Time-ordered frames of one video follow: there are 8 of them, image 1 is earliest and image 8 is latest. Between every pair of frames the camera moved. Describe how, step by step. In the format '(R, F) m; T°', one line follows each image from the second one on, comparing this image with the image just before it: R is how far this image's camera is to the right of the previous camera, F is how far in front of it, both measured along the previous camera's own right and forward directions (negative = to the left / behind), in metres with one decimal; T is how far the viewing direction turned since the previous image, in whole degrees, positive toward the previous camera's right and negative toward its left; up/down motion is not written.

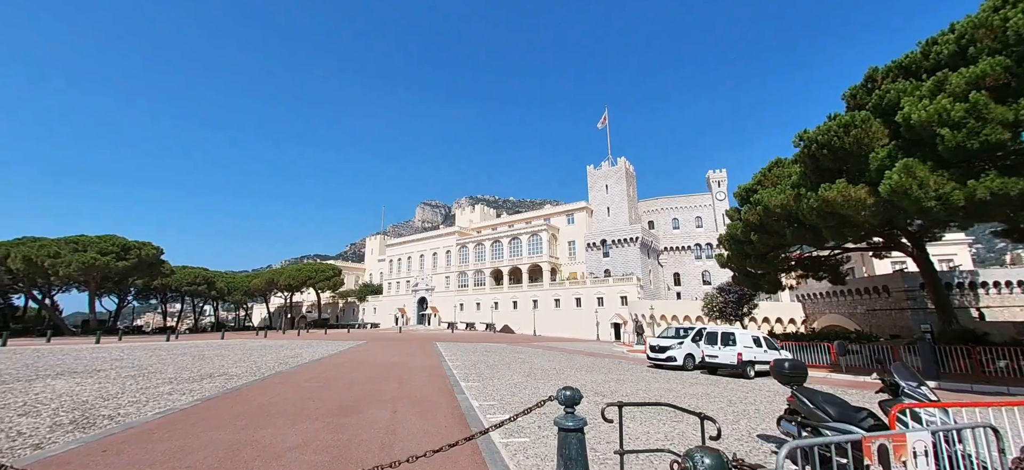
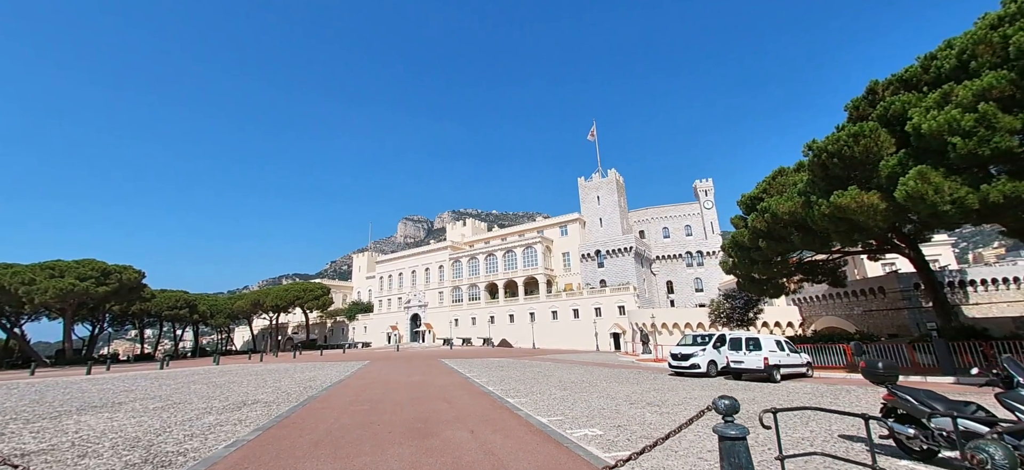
(-1.6, 0.0) m; +3°
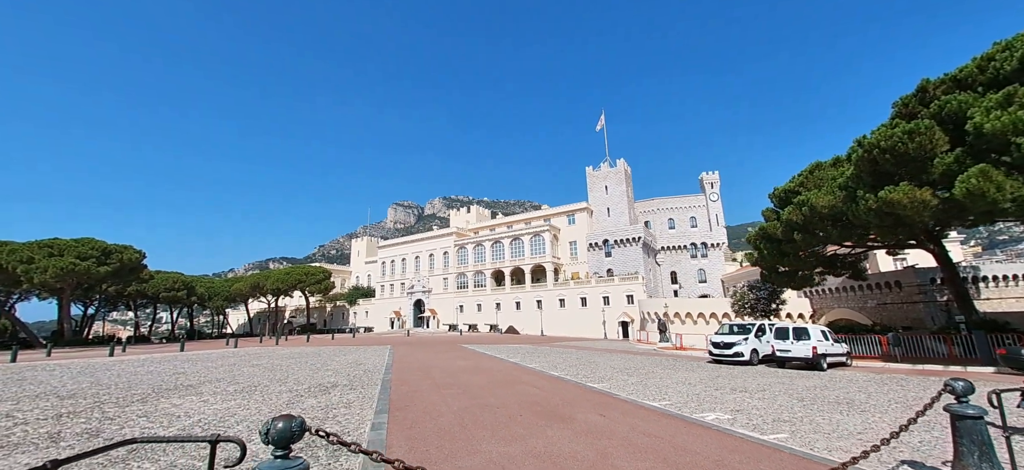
(-2.6, +0.1) m; +2°
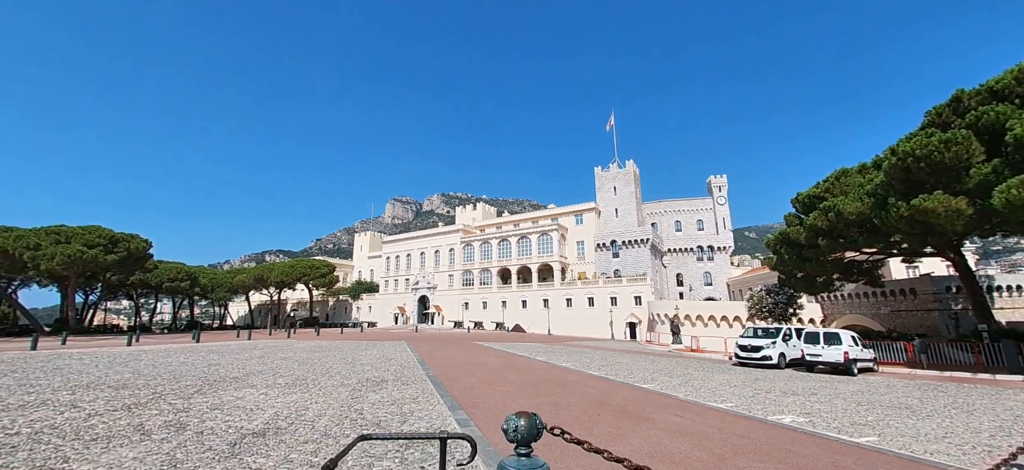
(-1.5, +0.1) m; +1°
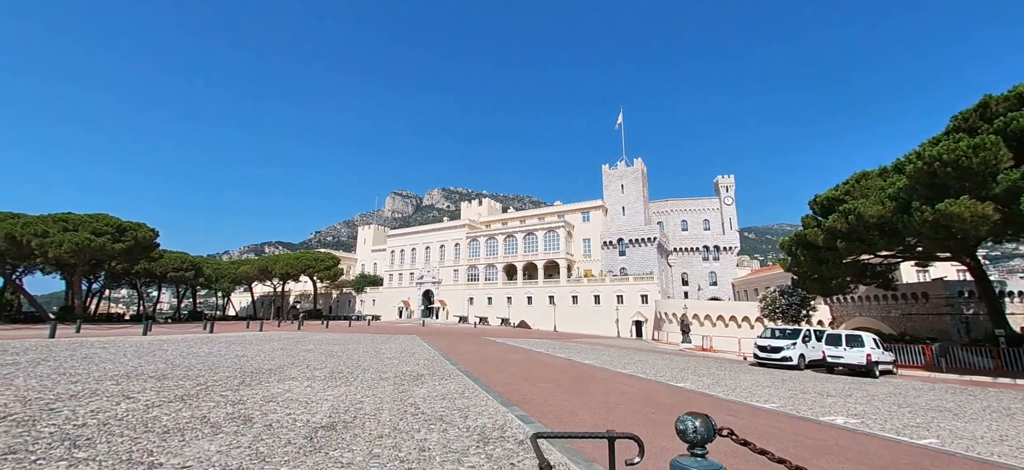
(-1.1, 0.0) m; 0°
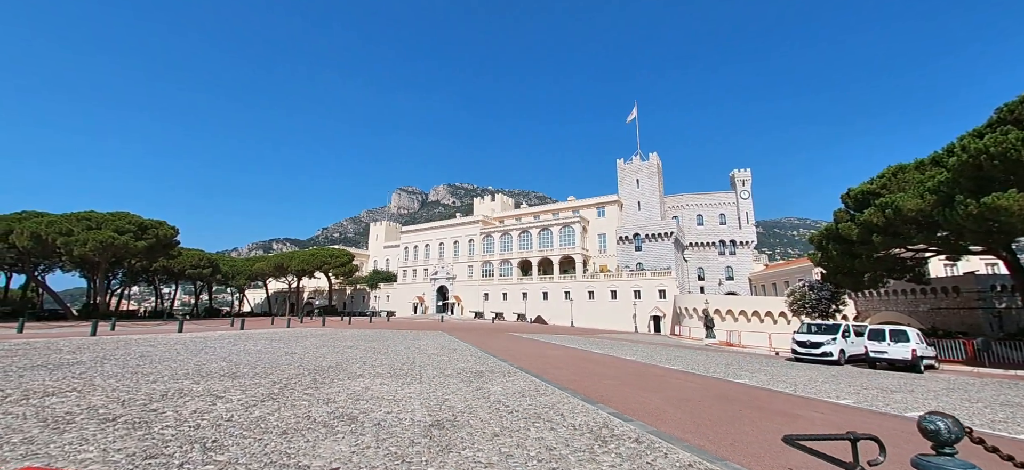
(-1.4, 0.0) m; 0°
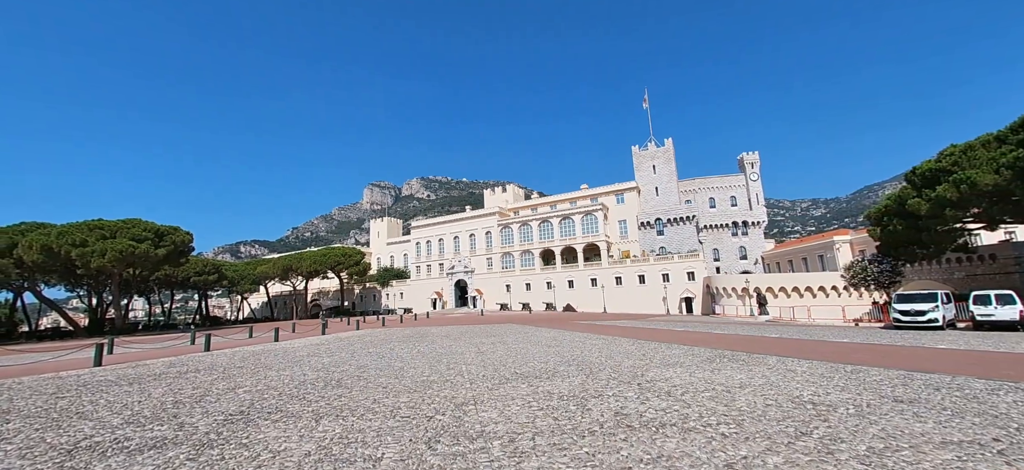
(-6.8, +0.5) m; +5°
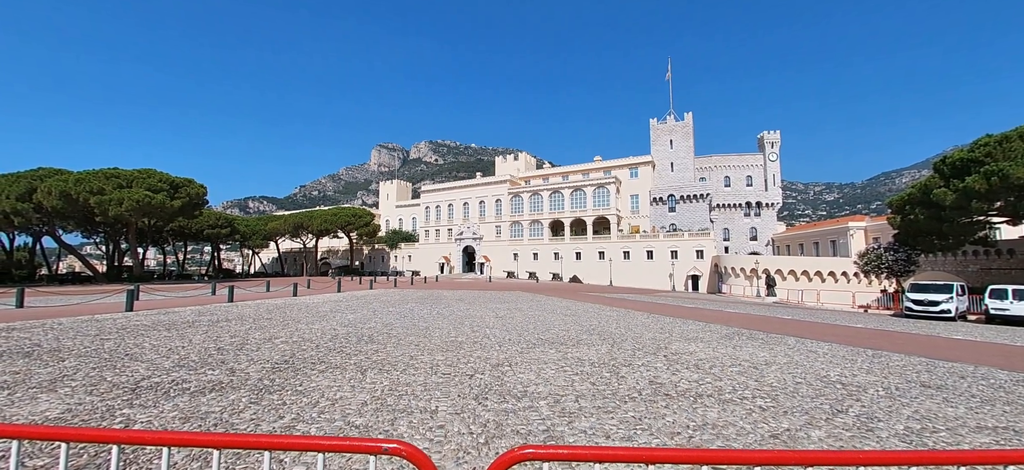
(-0.6, -0.1) m; 0°
